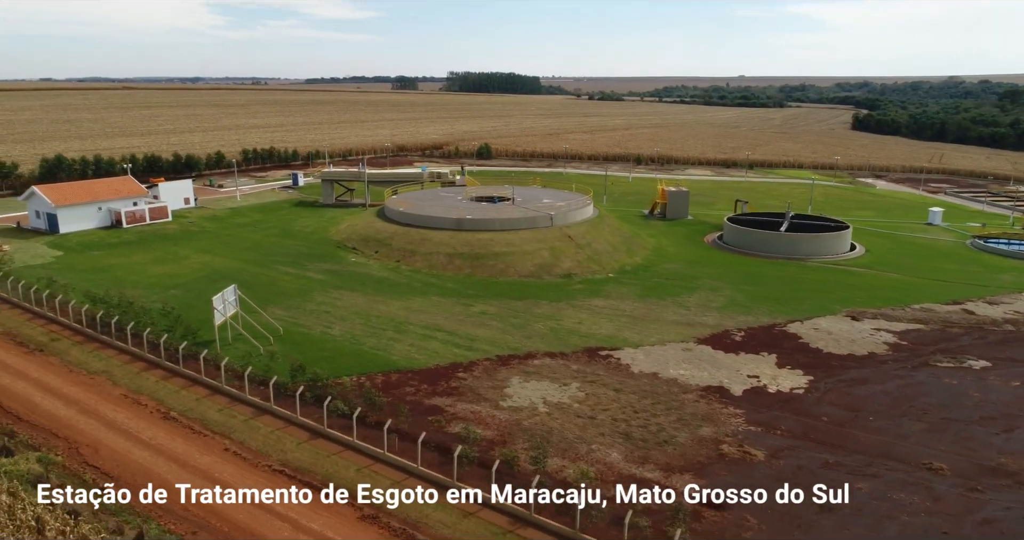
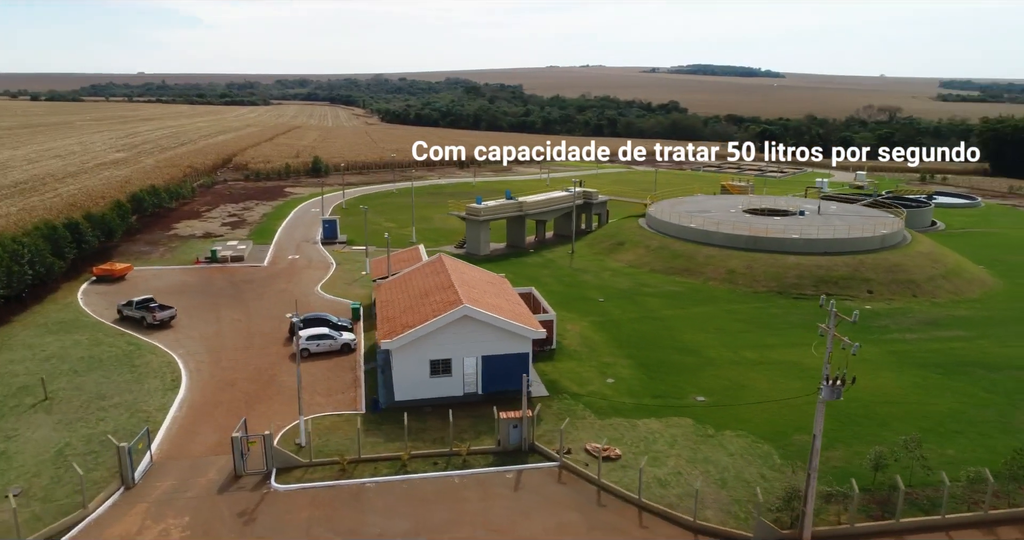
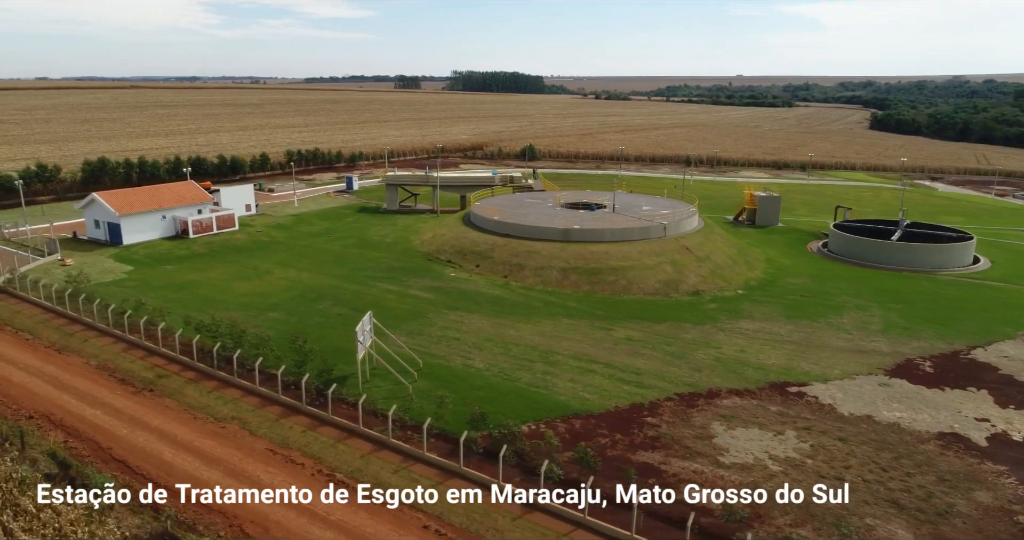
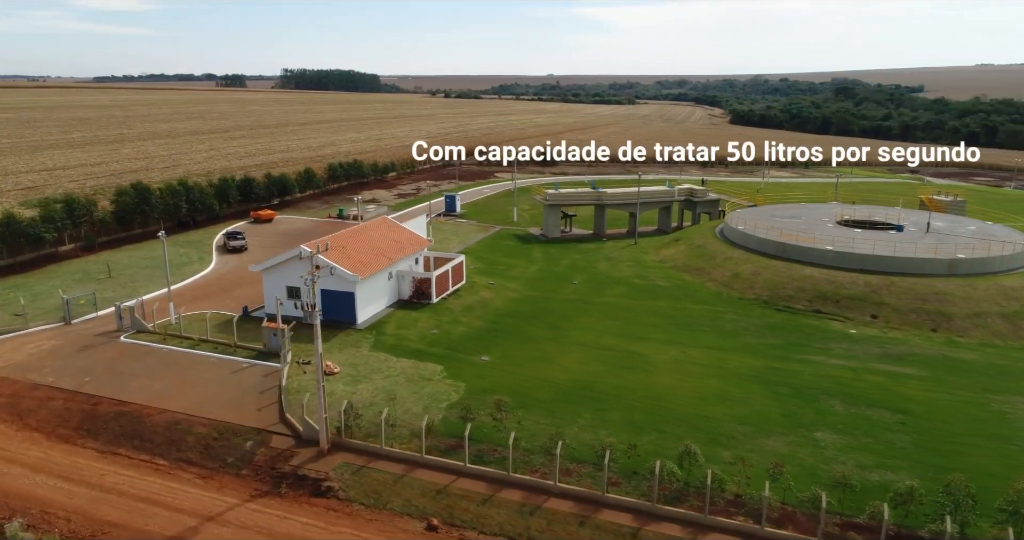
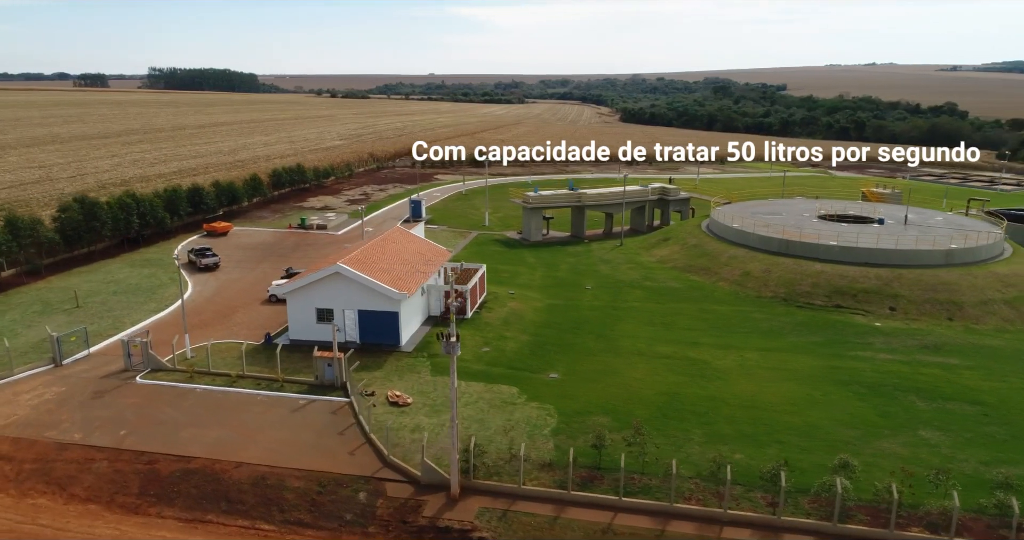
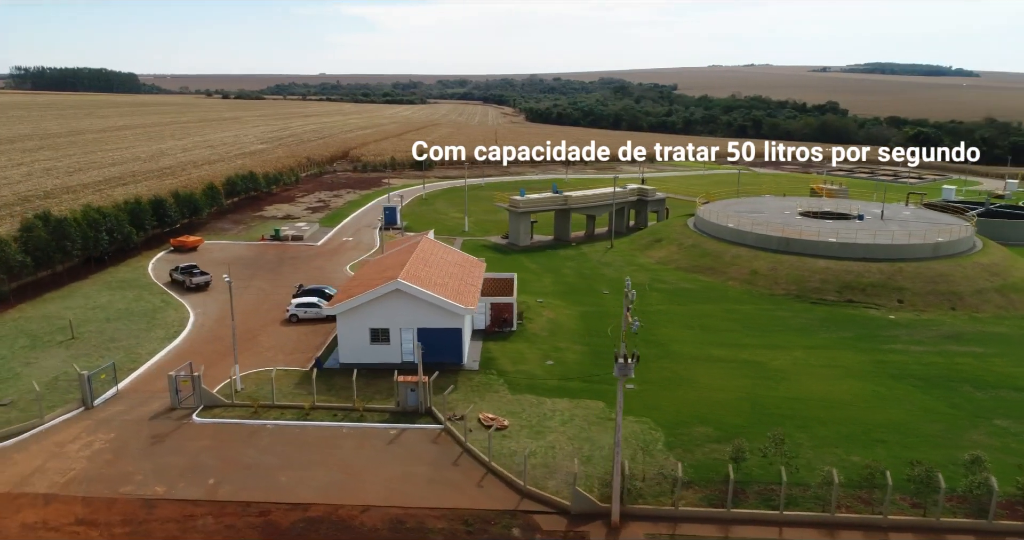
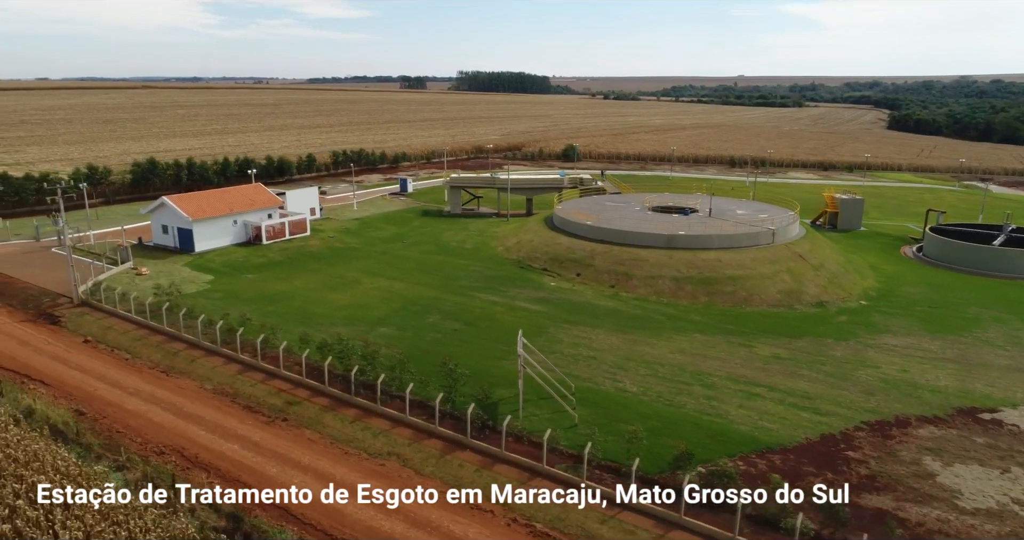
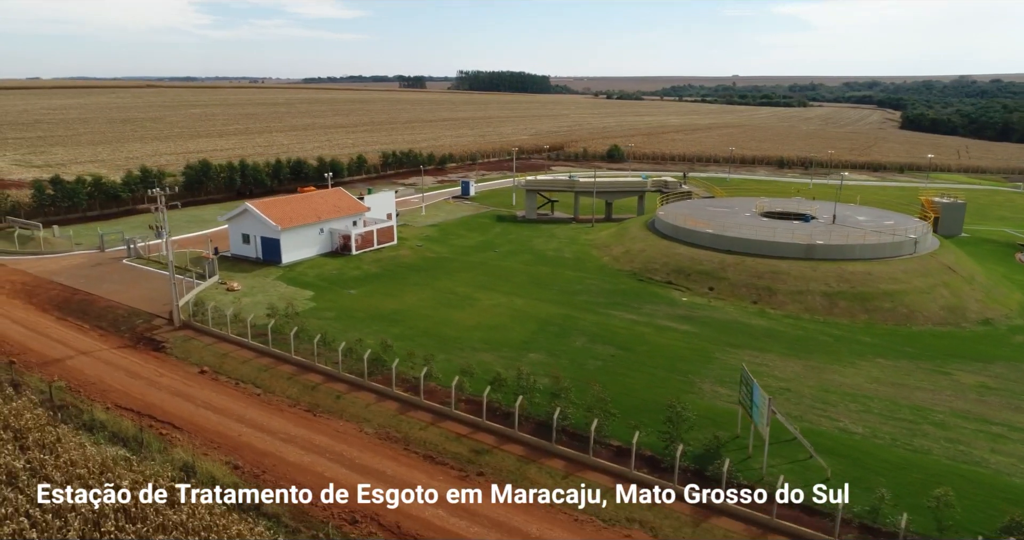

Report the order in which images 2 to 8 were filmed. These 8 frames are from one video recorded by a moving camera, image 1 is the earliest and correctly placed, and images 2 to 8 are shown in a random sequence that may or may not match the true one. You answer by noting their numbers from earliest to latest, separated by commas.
3, 7, 8, 4, 5, 6, 2
